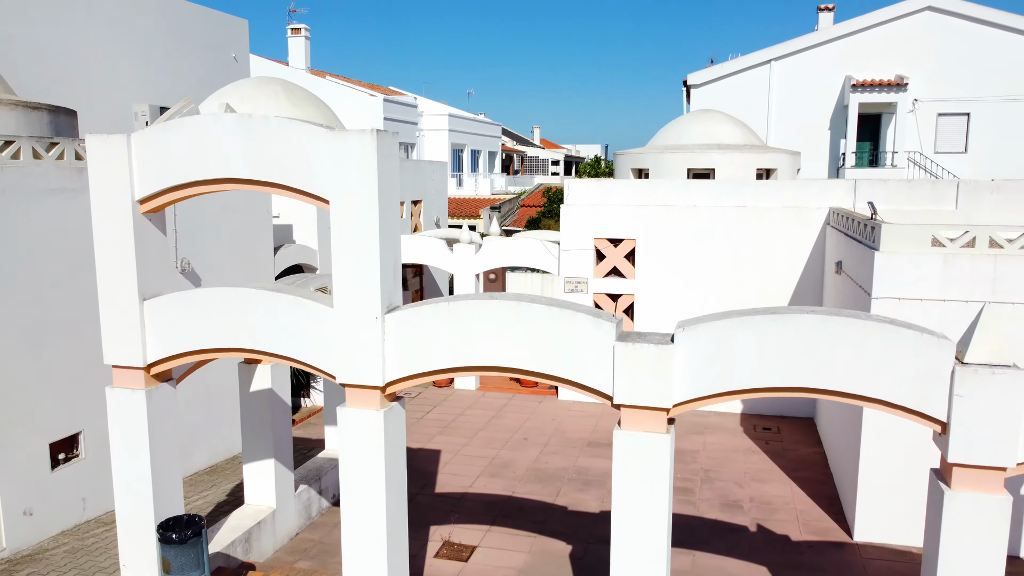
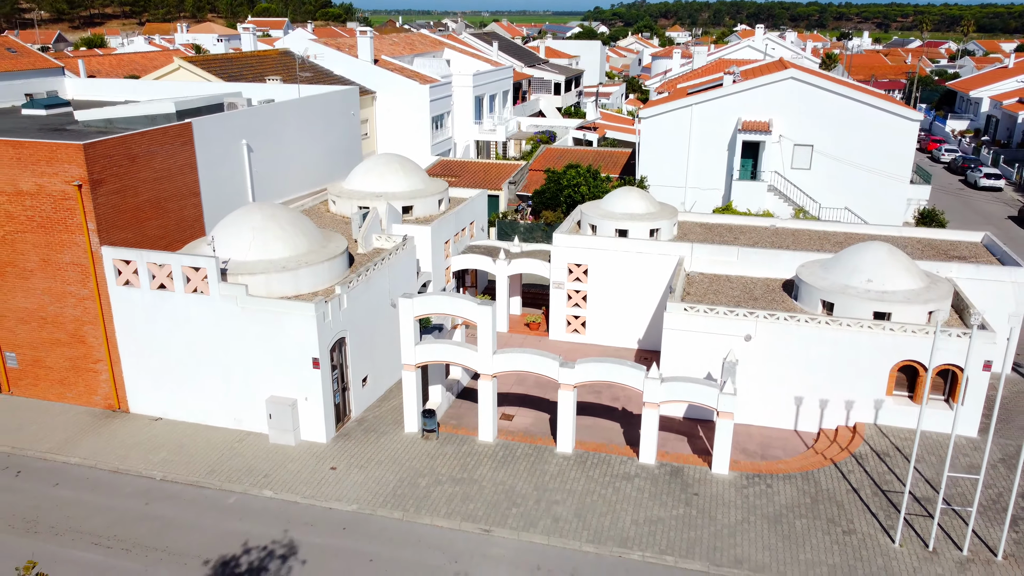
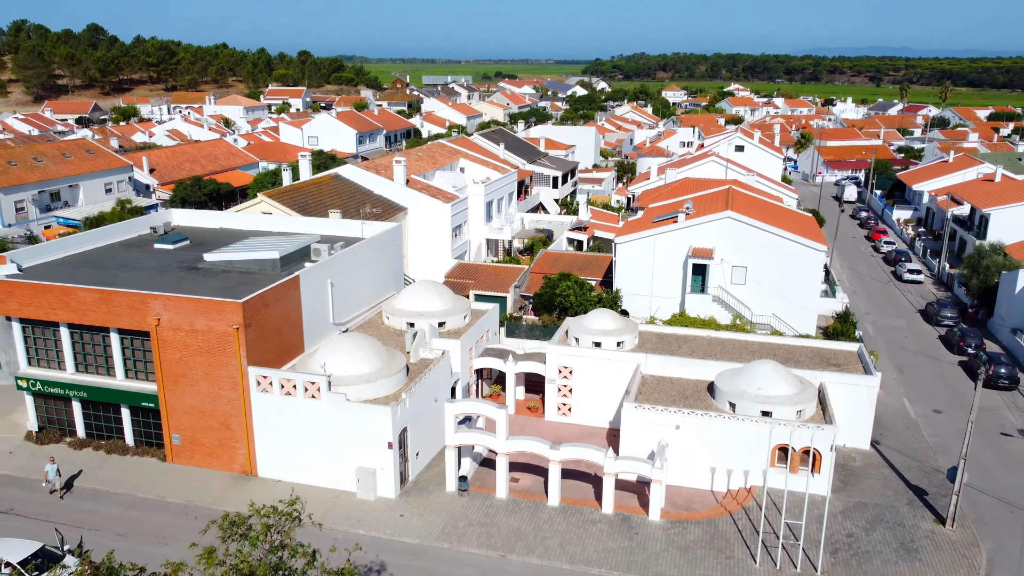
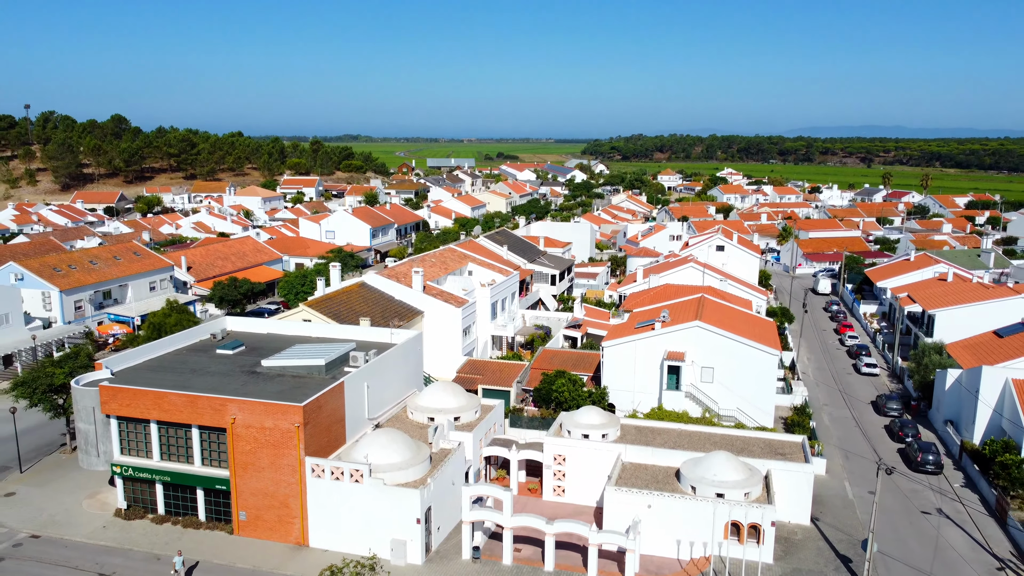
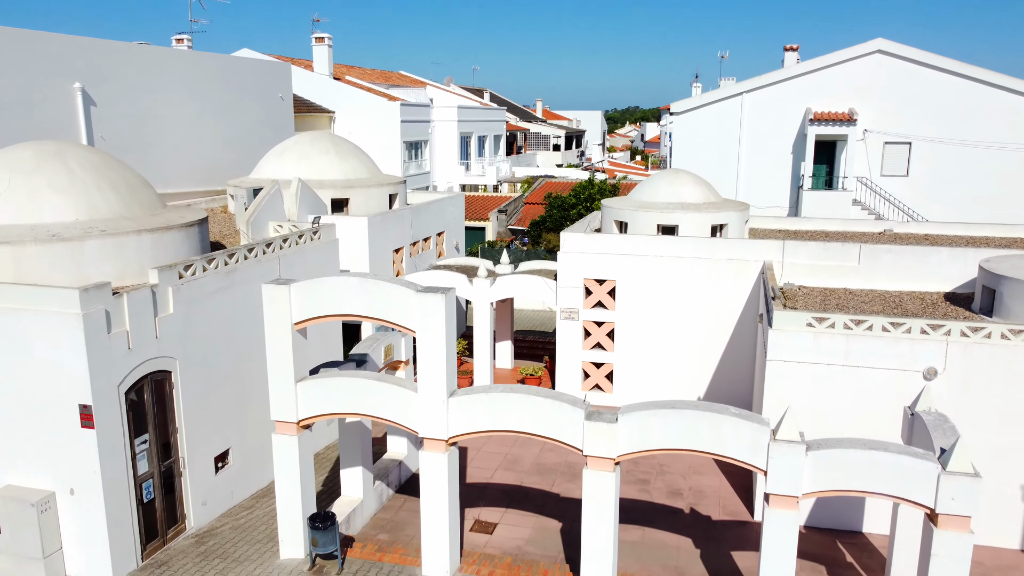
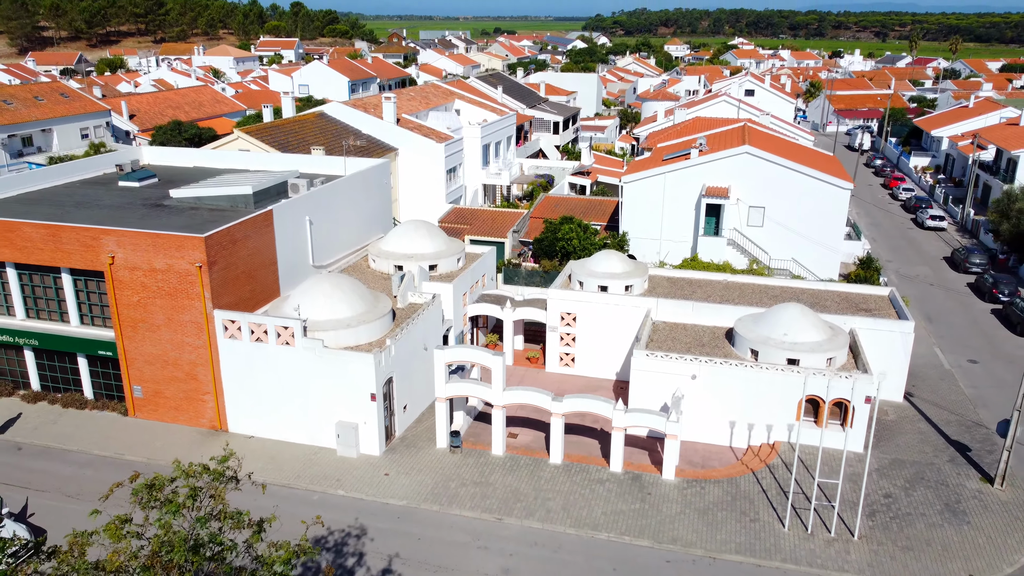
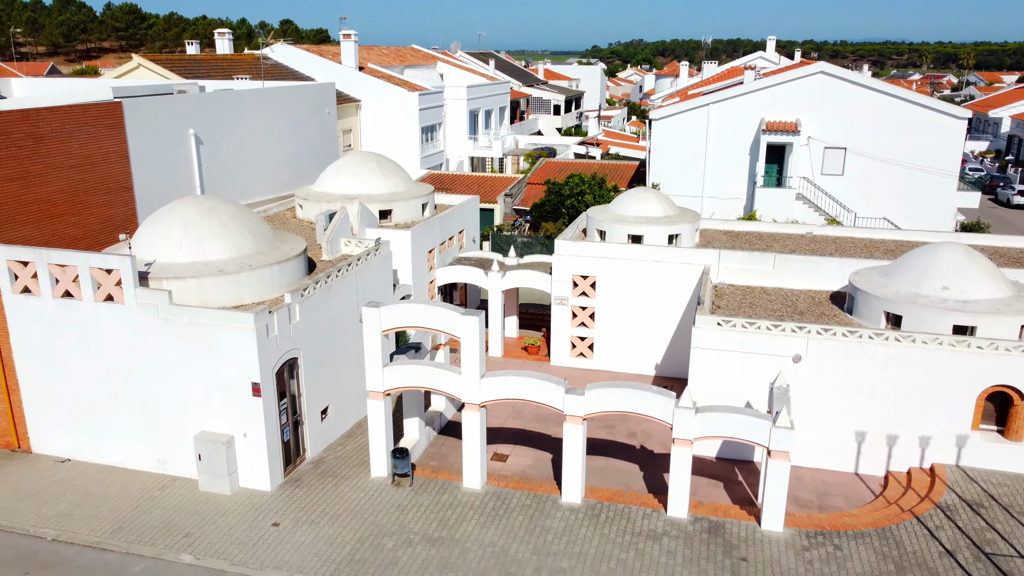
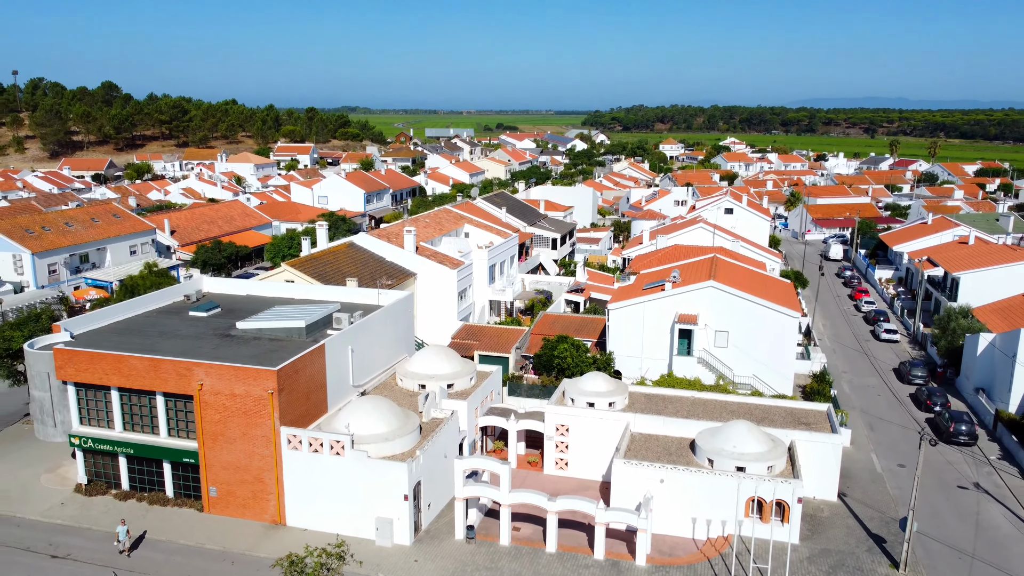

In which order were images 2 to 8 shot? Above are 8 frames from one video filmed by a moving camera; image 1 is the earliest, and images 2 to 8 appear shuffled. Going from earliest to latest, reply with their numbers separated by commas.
5, 7, 2, 6, 3, 8, 4
